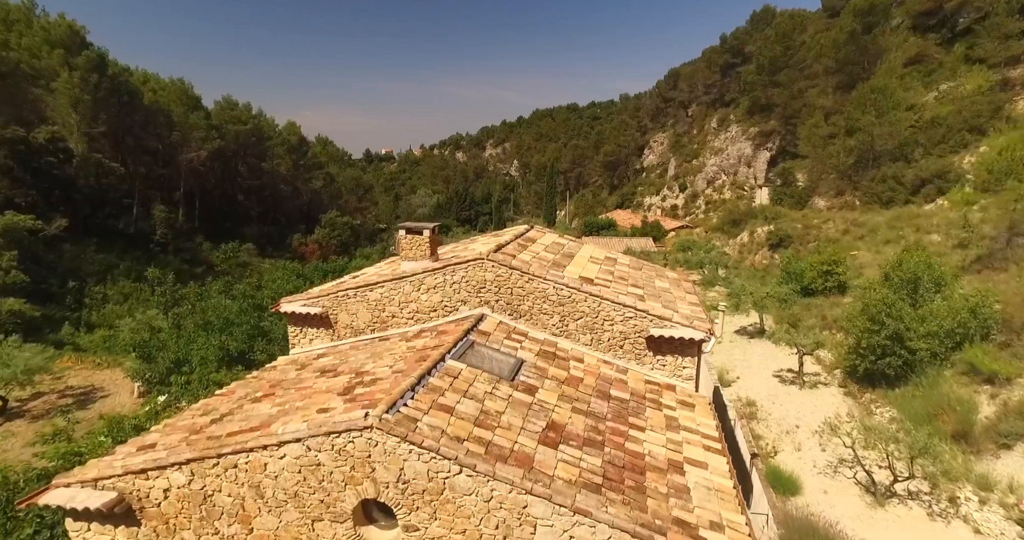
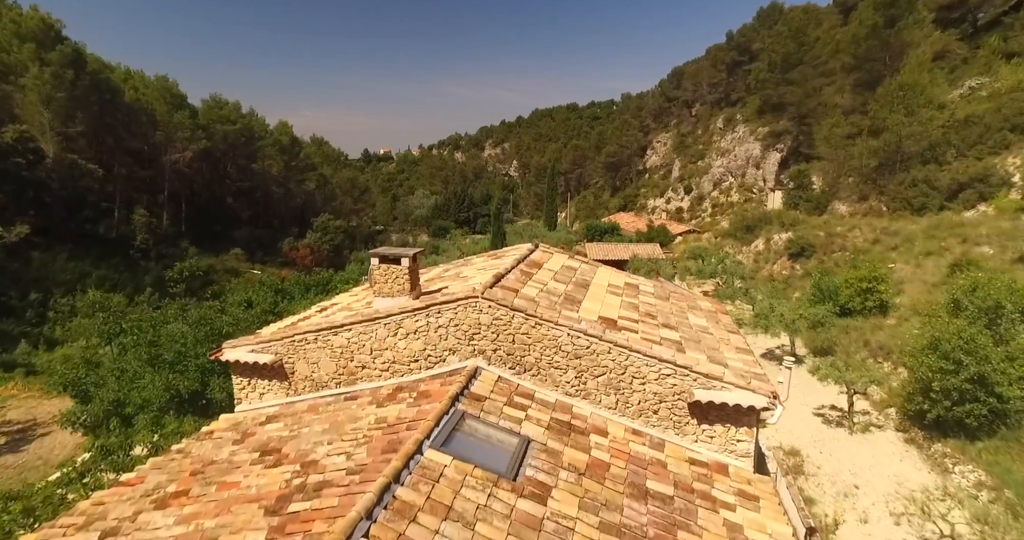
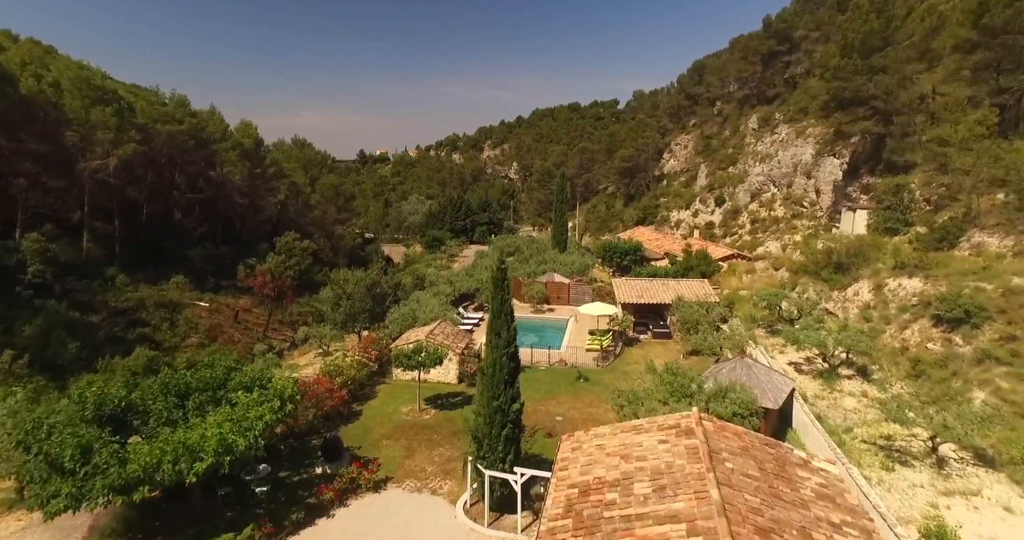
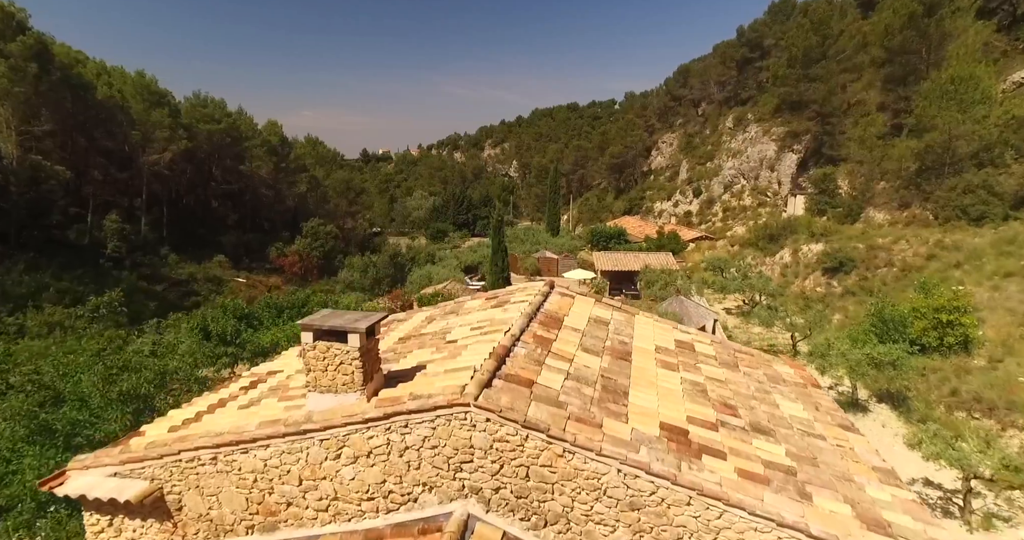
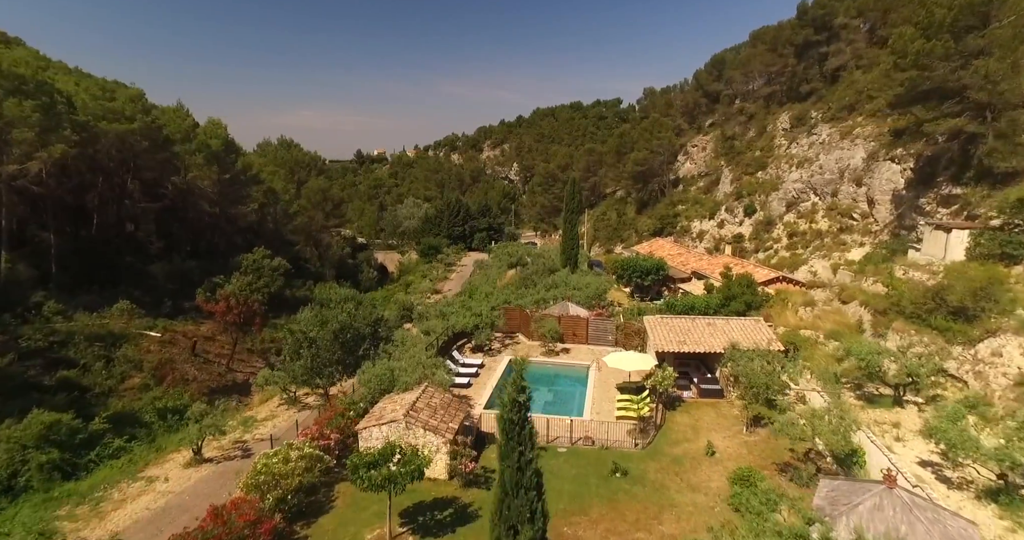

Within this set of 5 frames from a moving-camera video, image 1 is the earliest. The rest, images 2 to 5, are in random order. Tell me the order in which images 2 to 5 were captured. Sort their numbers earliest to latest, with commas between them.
2, 4, 3, 5
